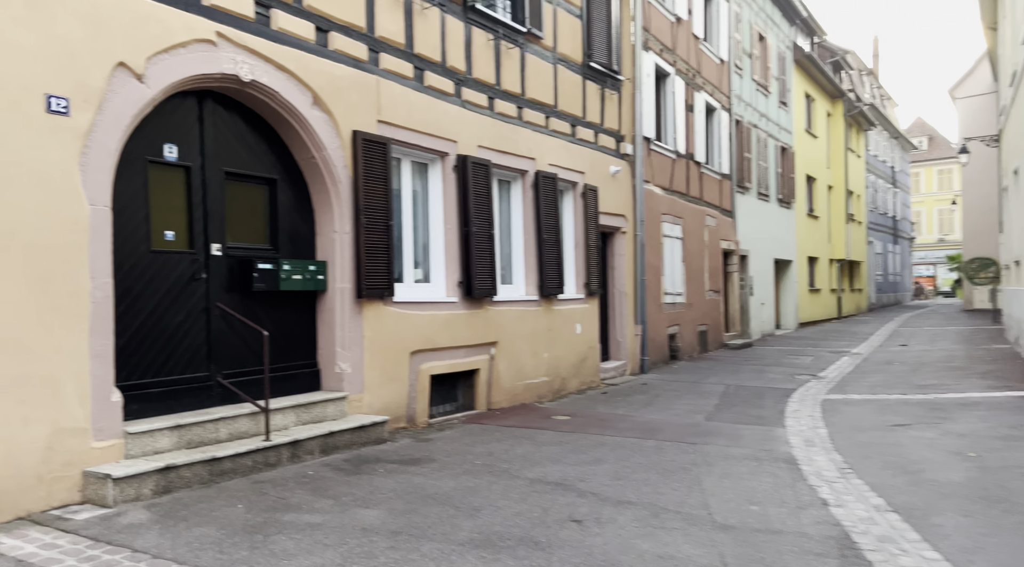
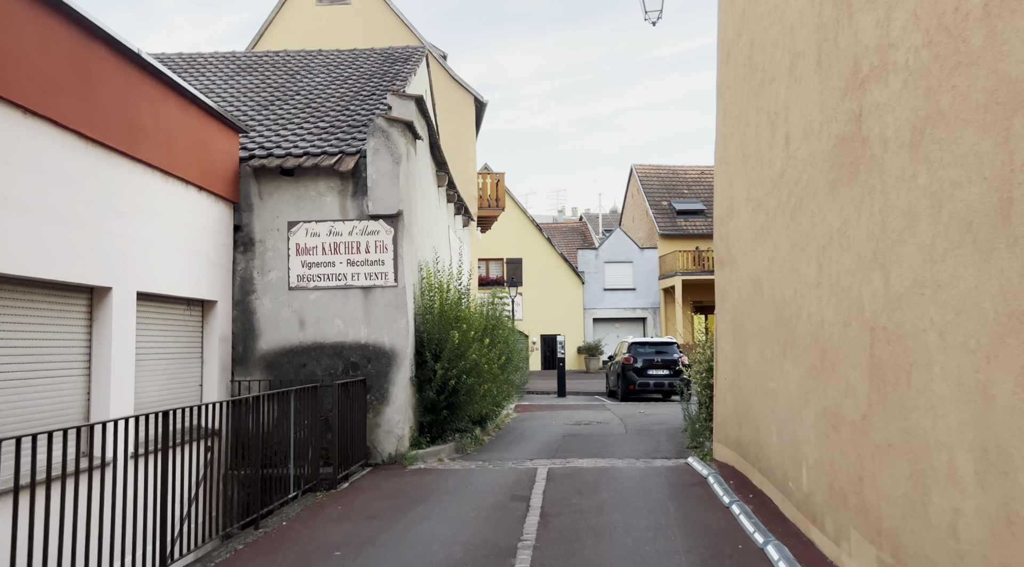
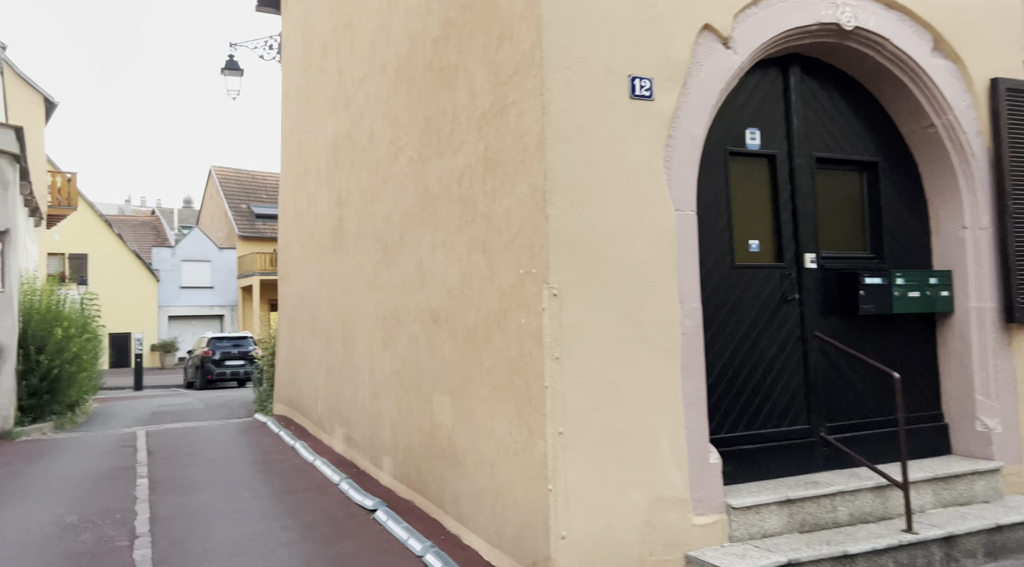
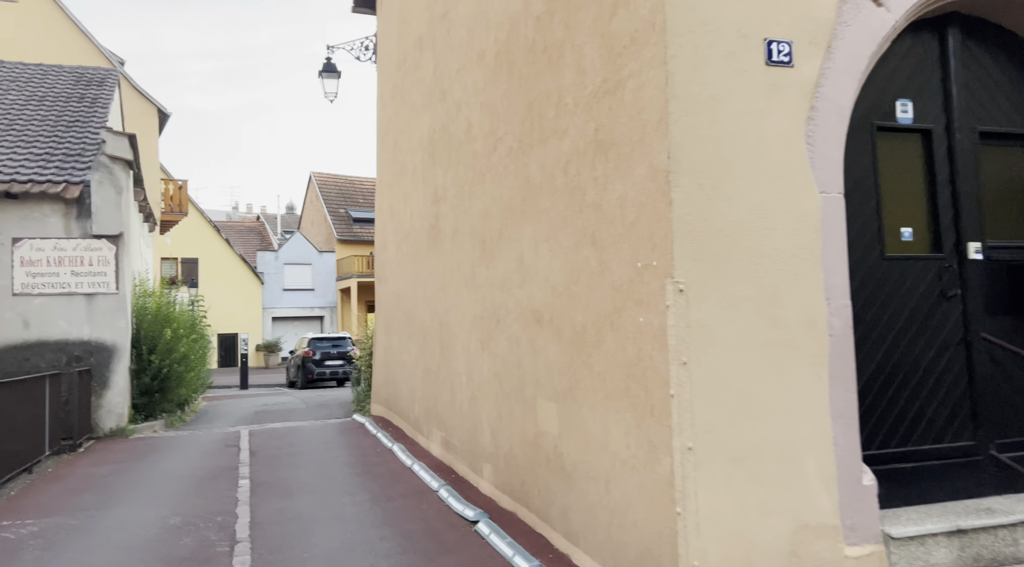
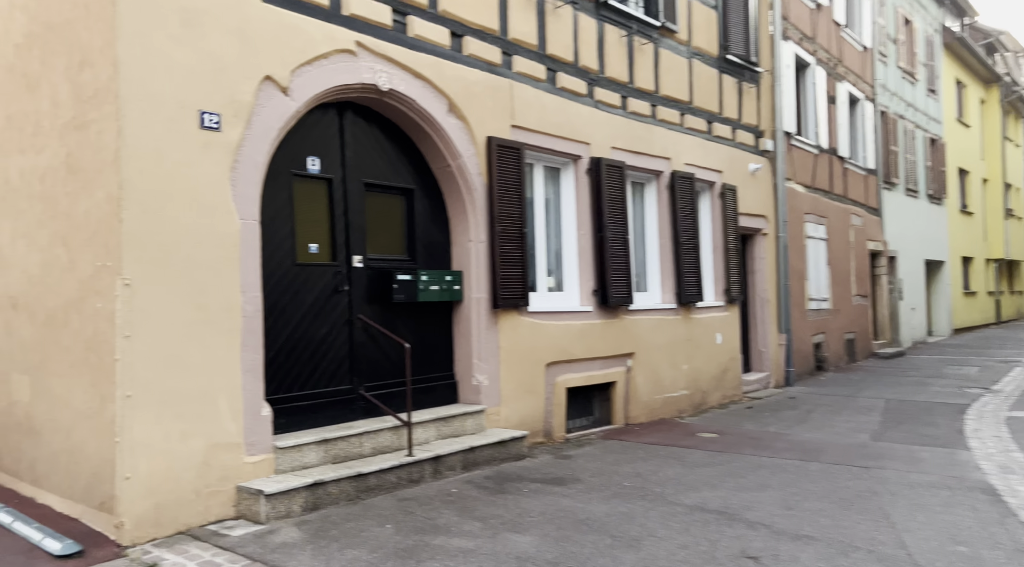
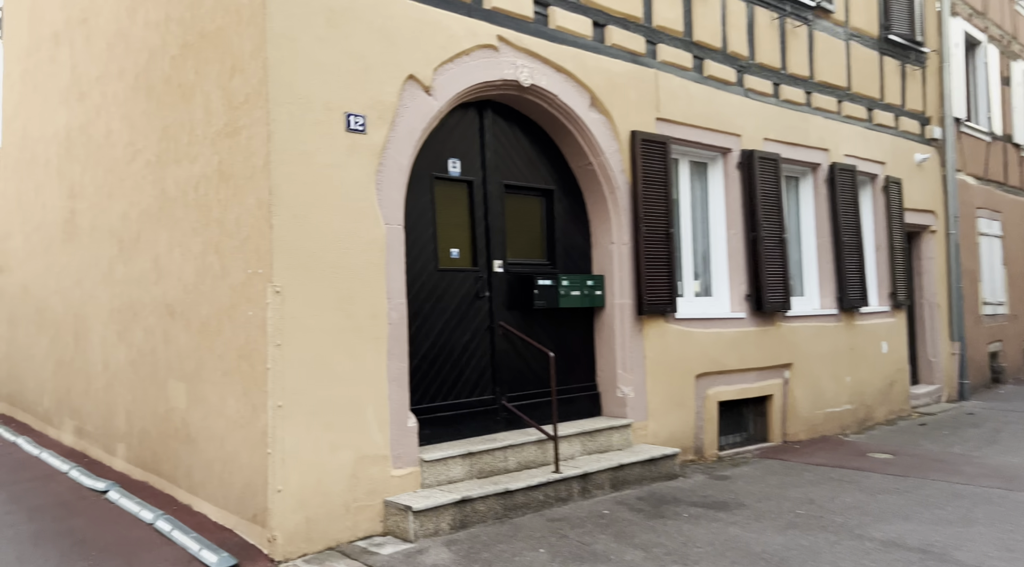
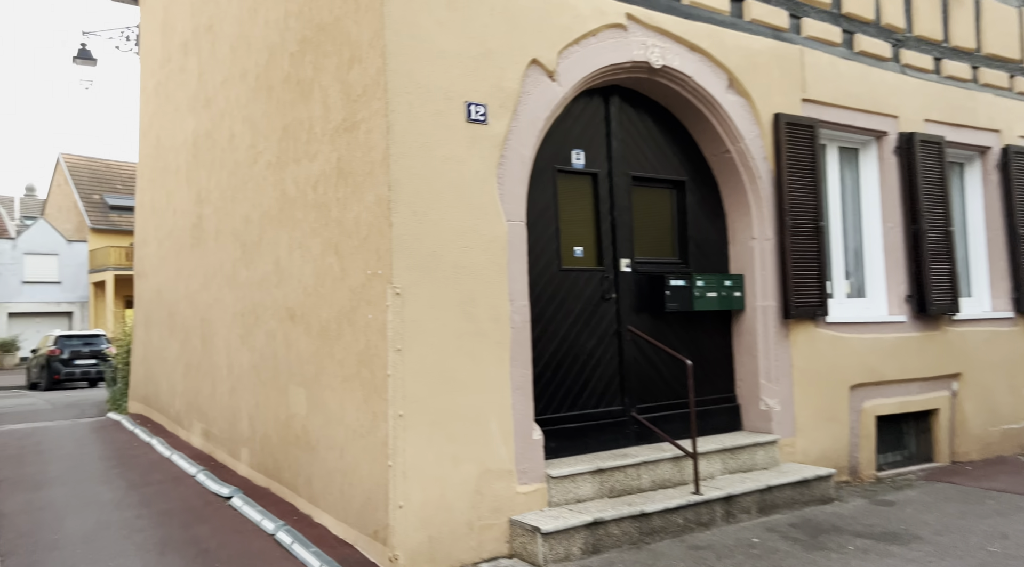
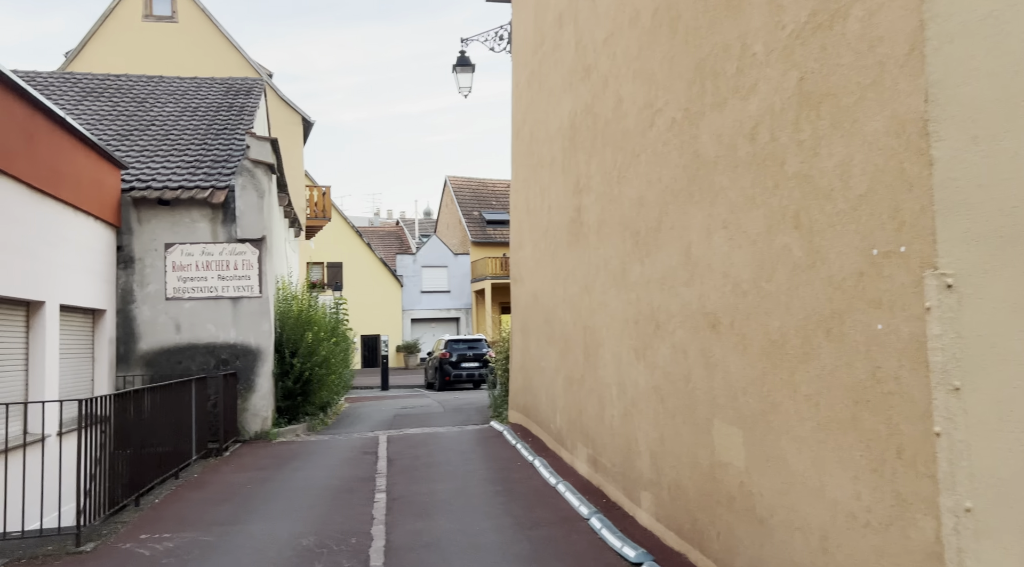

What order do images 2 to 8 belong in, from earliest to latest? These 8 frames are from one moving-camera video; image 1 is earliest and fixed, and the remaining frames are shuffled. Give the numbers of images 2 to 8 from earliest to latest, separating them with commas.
5, 6, 7, 3, 4, 8, 2
